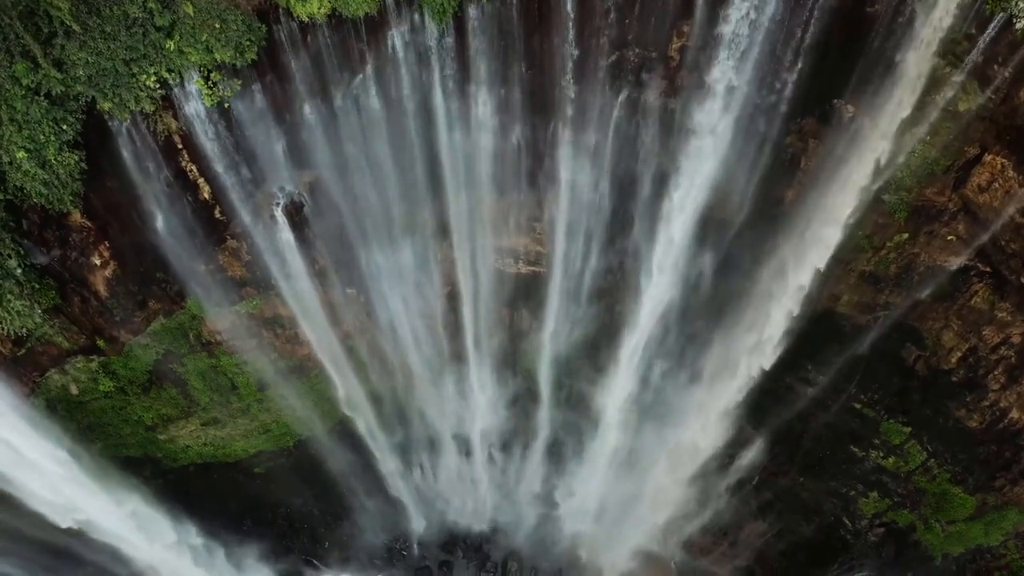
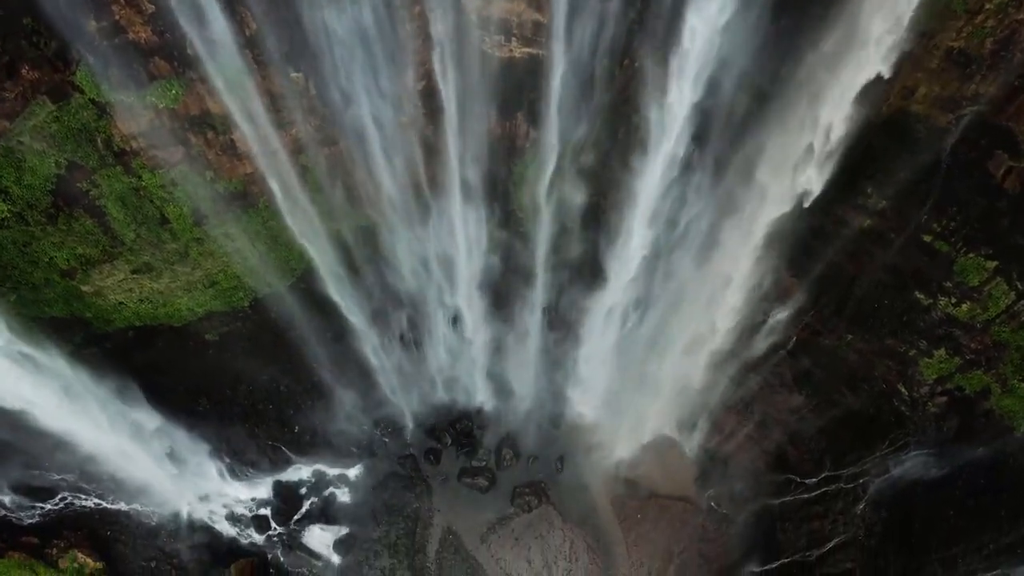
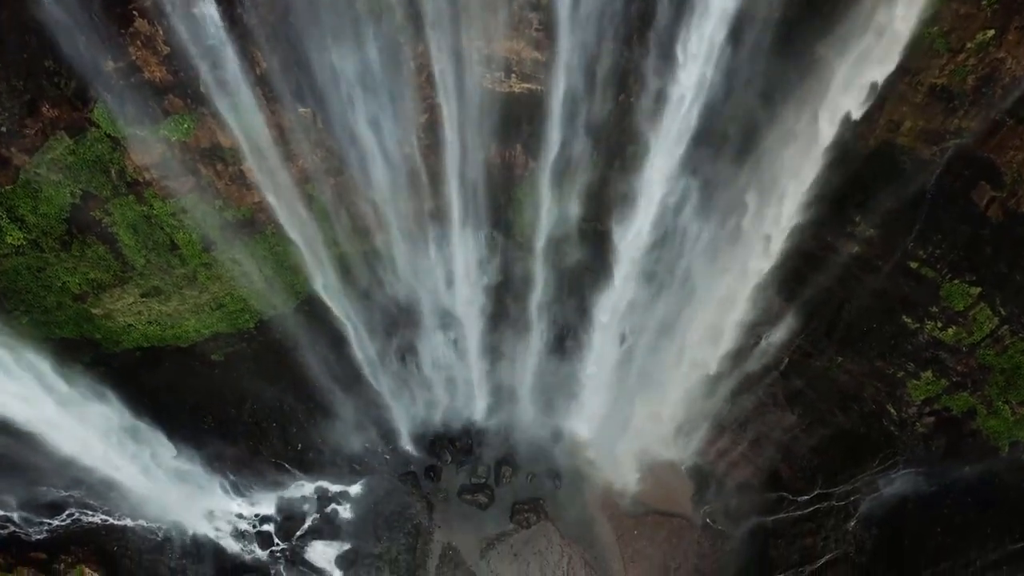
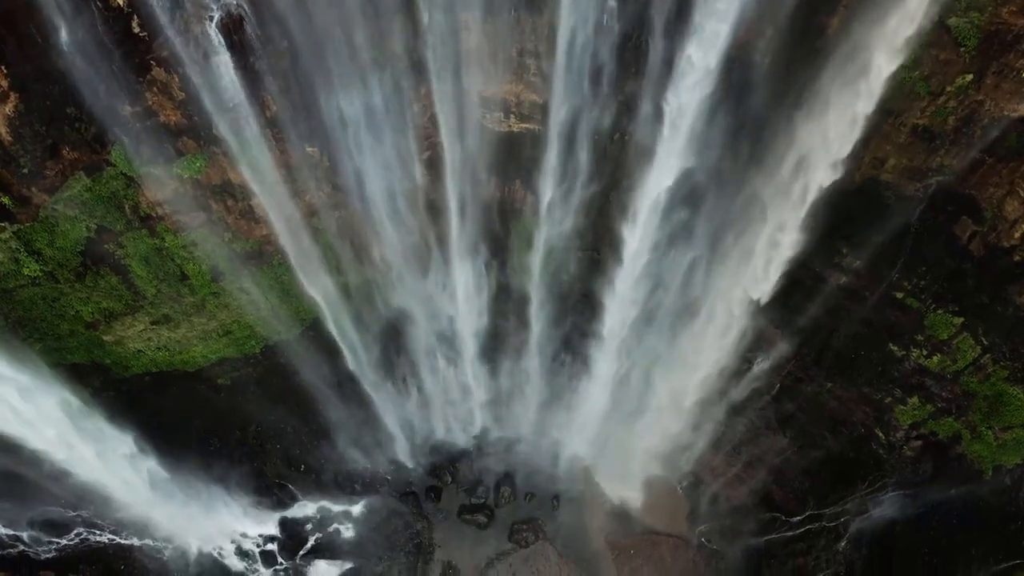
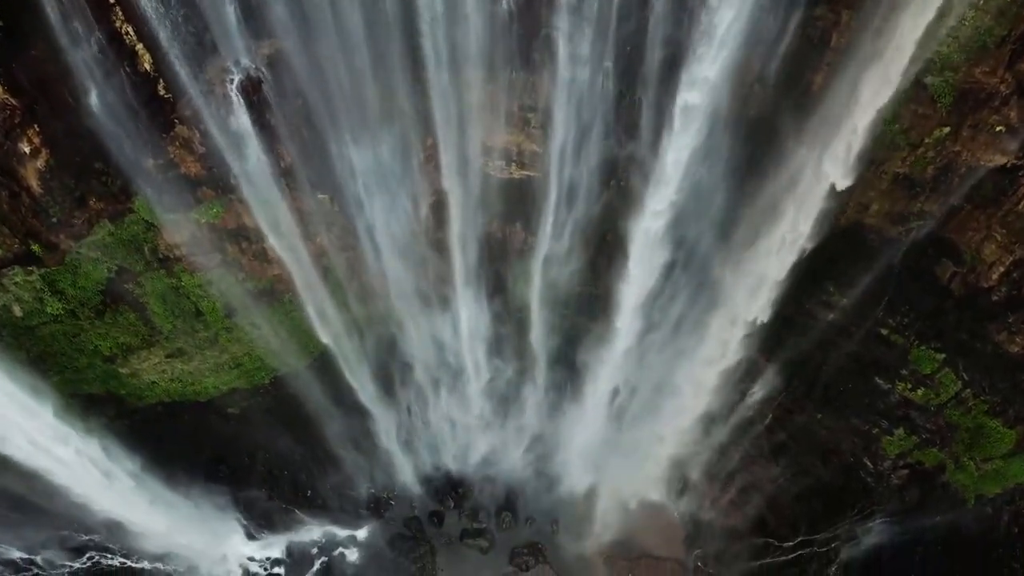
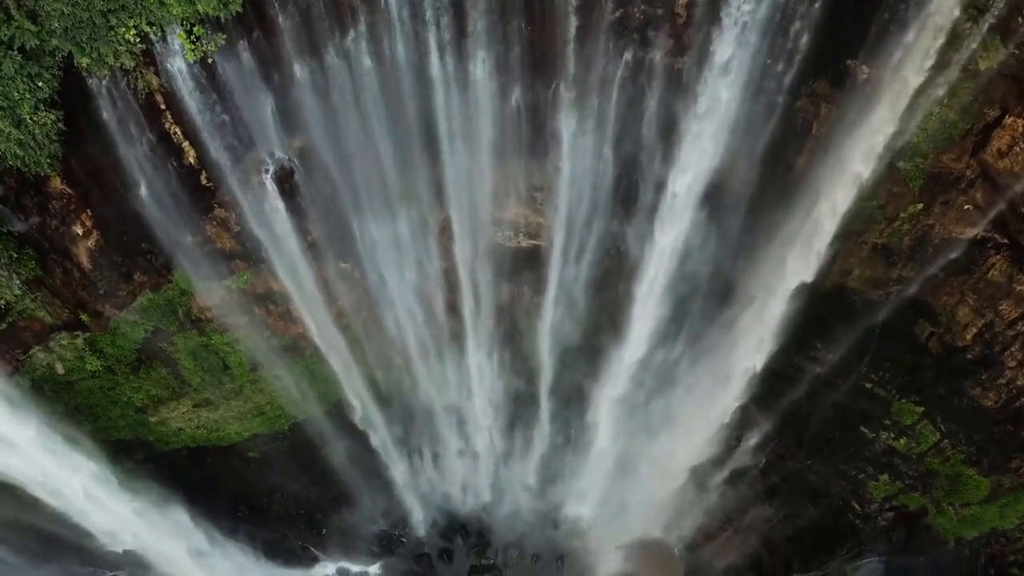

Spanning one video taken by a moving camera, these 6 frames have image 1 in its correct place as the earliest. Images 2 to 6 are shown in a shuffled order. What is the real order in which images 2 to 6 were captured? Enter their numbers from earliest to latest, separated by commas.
6, 5, 4, 3, 2
